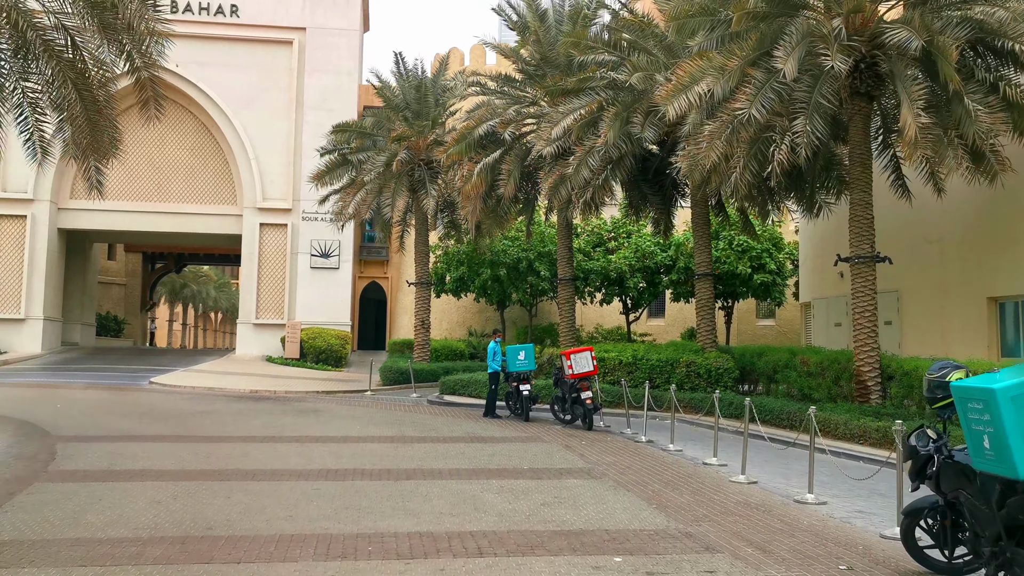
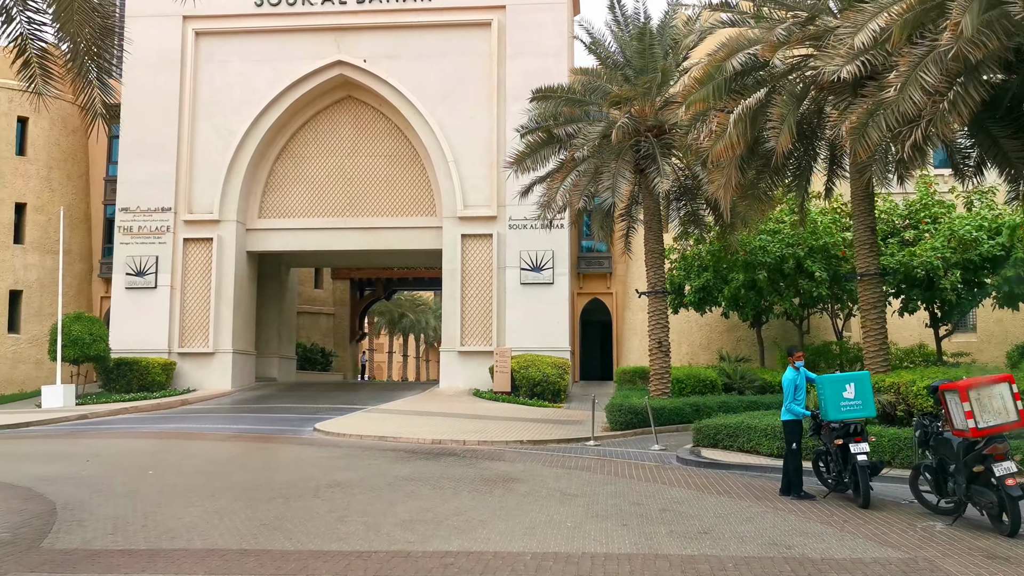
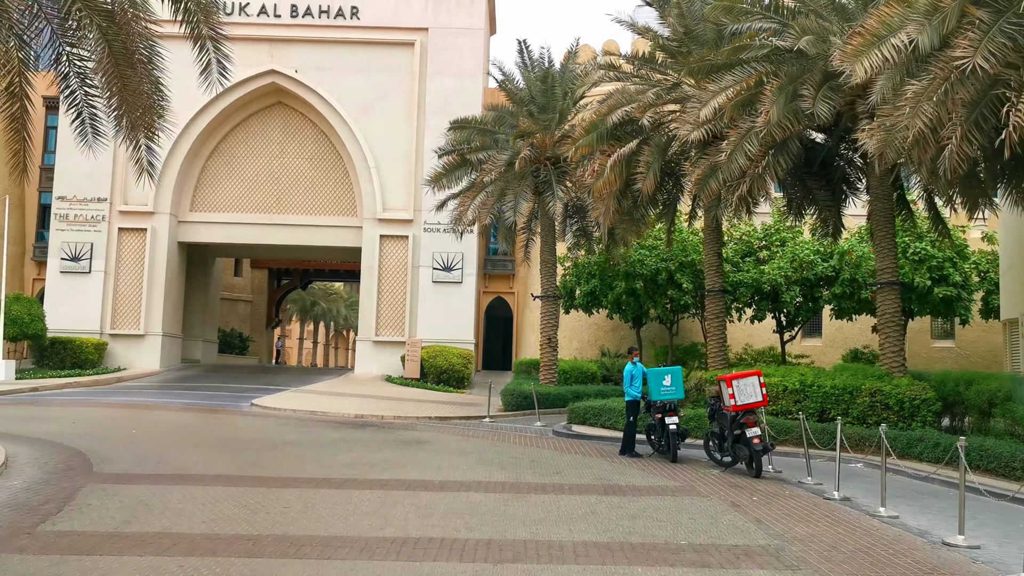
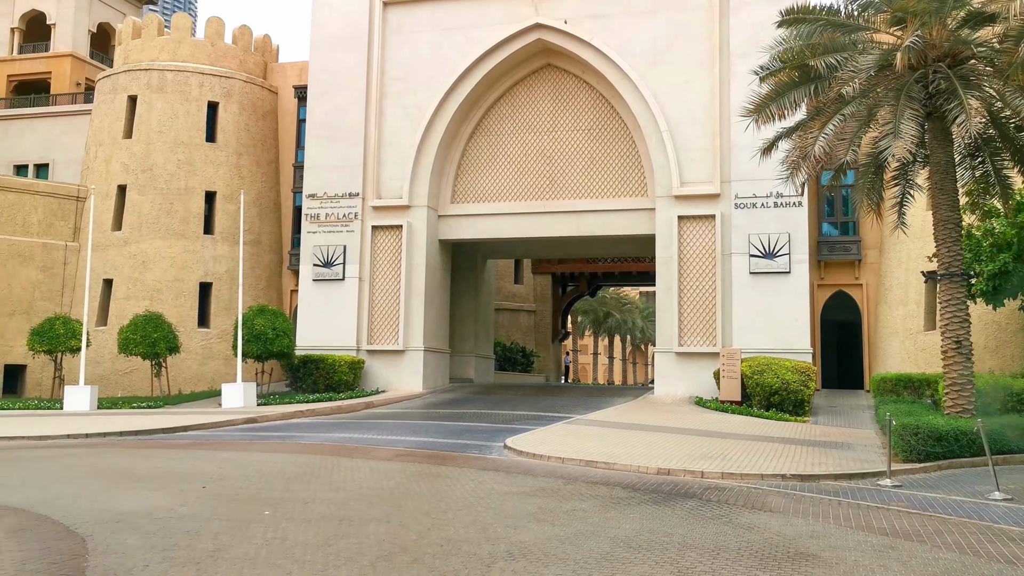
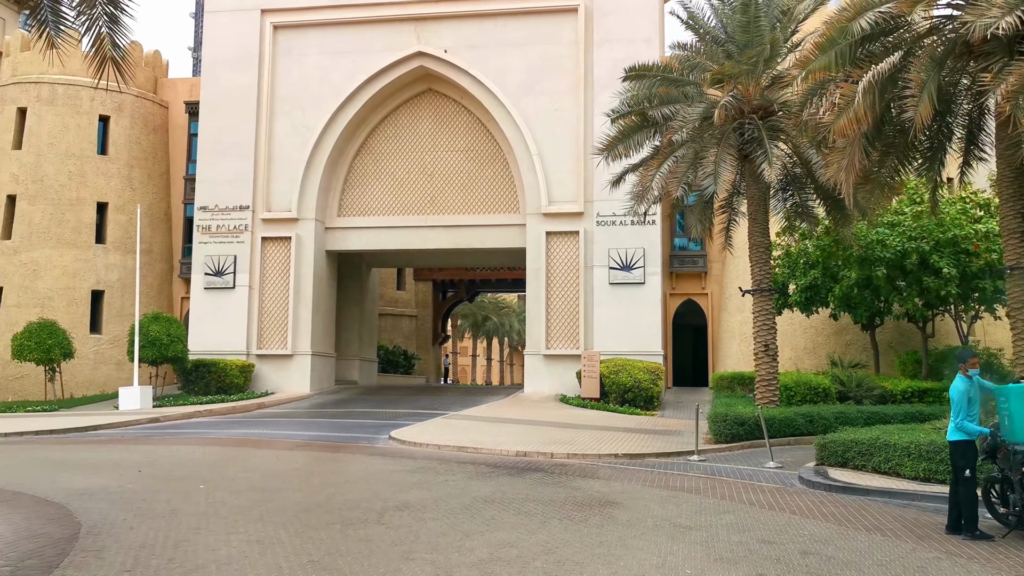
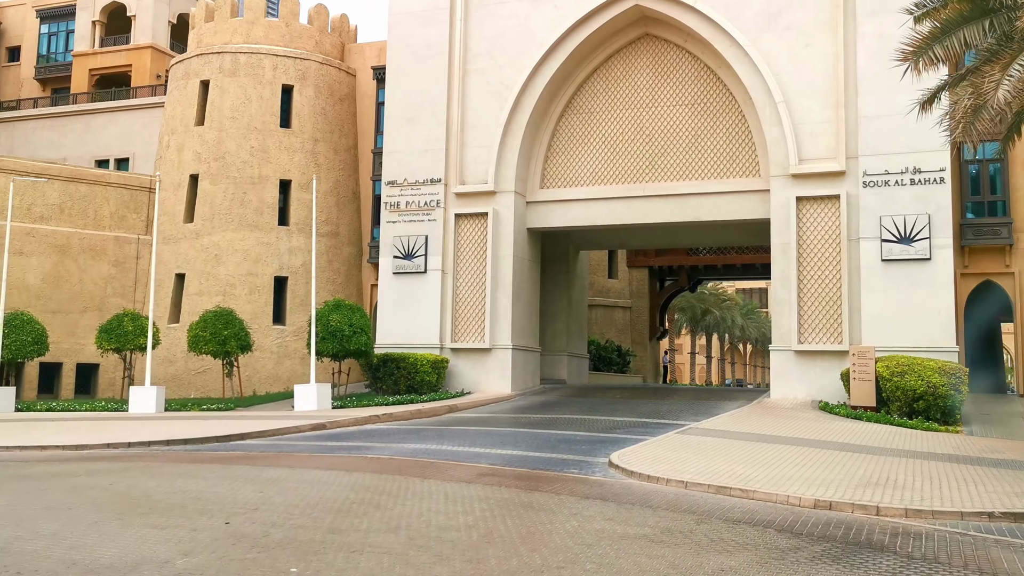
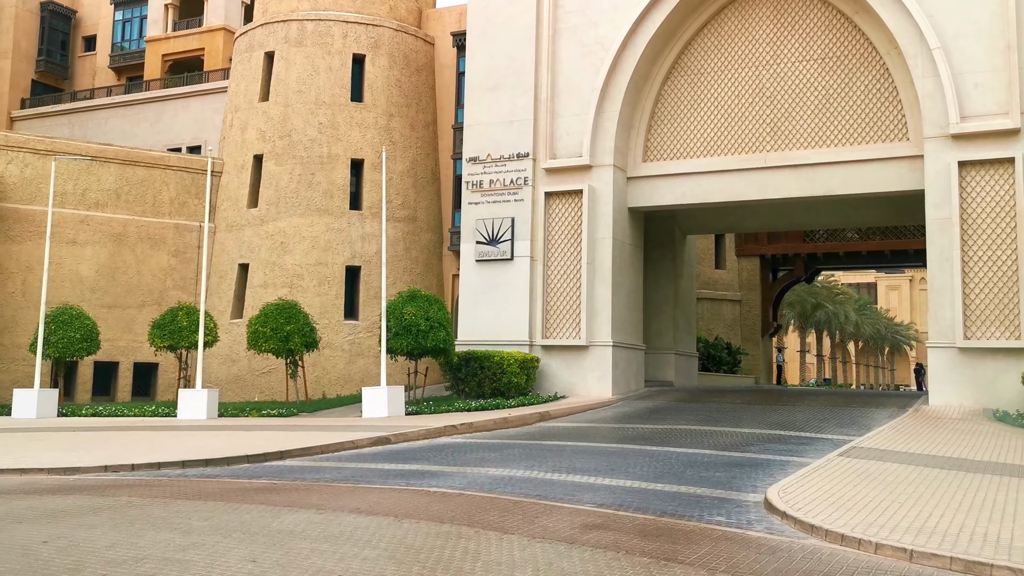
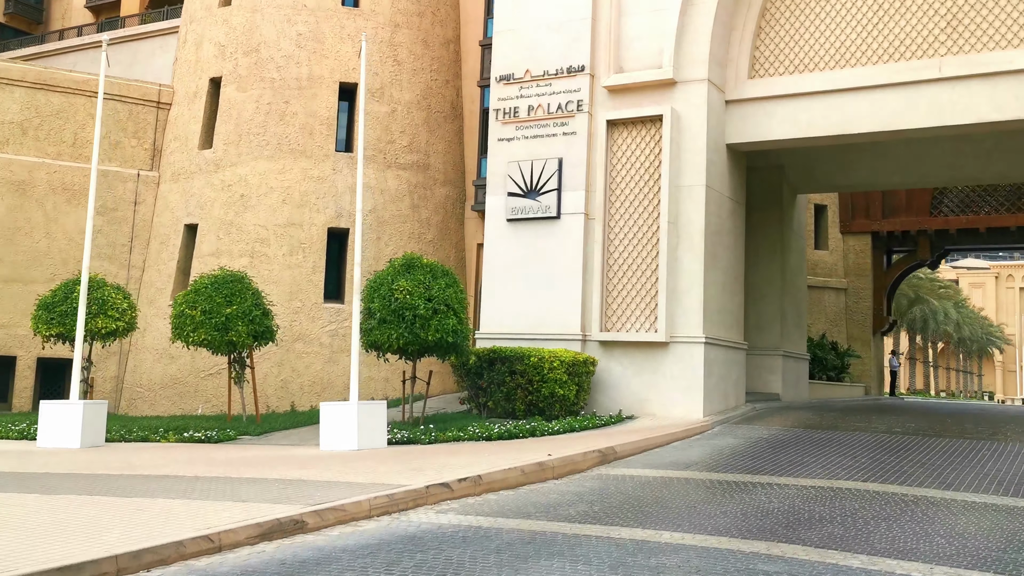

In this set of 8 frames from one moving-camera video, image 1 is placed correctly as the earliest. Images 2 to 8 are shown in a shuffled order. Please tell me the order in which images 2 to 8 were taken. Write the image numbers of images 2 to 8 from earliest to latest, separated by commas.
3, 2, 5, 4, 6, 7, 8
